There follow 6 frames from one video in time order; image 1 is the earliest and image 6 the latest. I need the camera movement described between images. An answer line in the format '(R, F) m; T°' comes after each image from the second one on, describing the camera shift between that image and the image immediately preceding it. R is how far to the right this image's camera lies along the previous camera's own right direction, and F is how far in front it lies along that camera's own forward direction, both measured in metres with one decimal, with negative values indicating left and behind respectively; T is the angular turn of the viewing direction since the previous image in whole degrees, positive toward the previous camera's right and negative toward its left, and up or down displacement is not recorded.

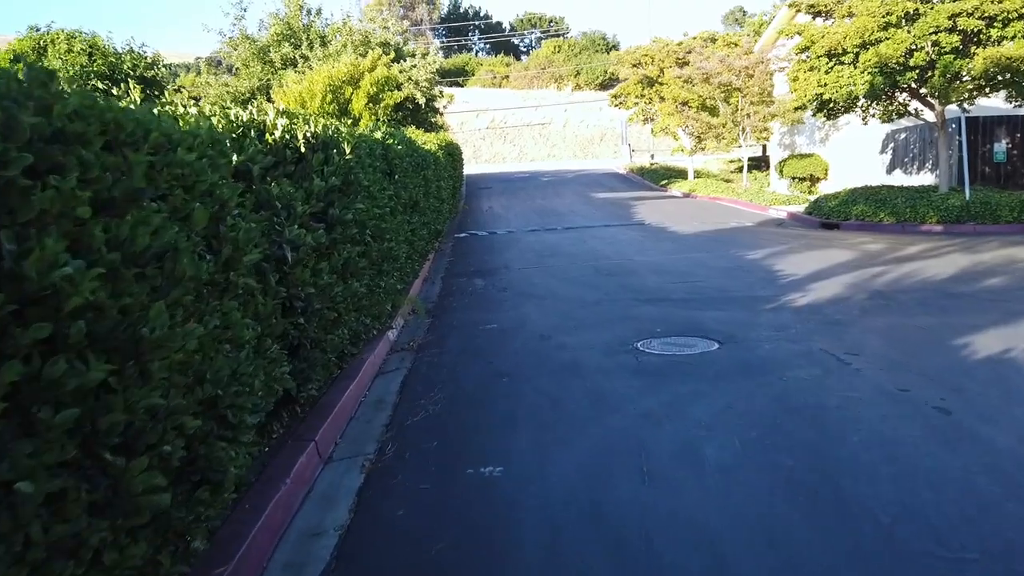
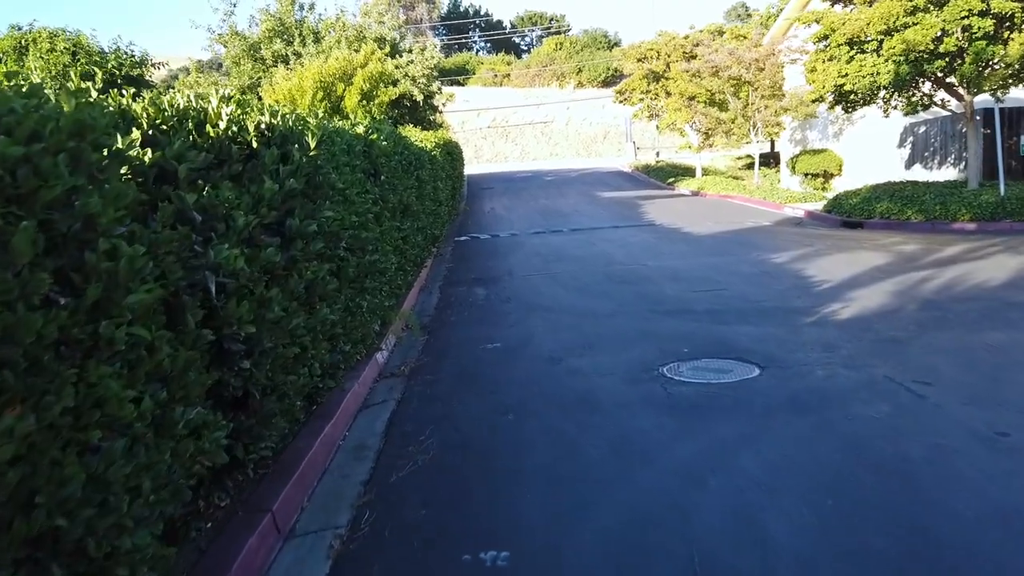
(0.0, +1.2) m; 0°
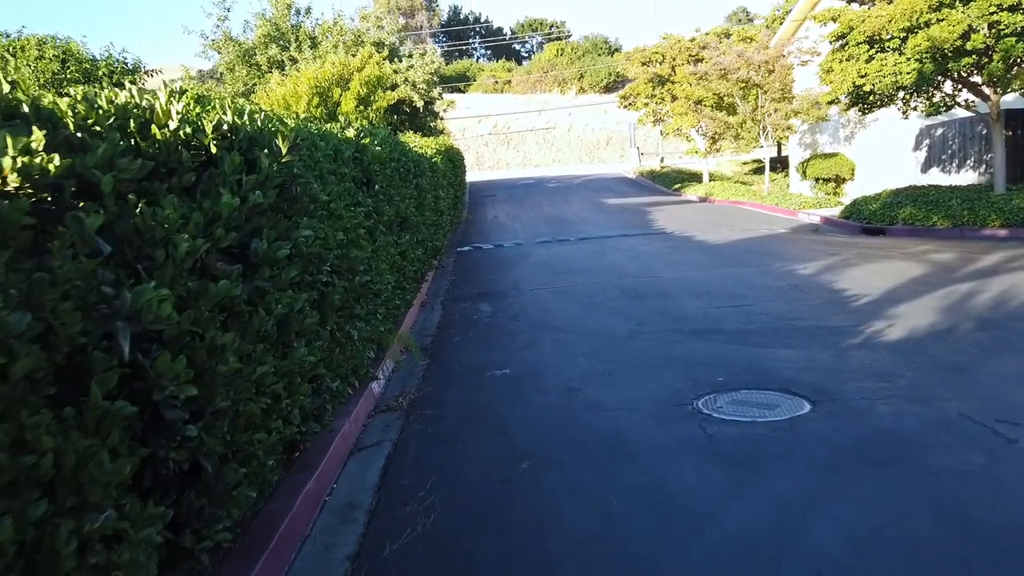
(-0.1, +0.9) m; 0°
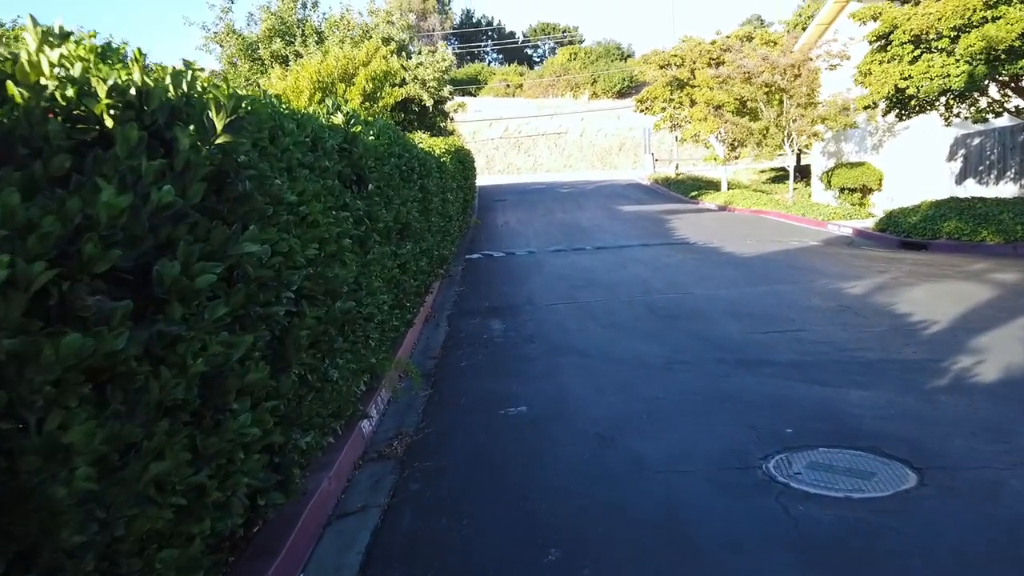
(-0.1, +1.3) m; -1°
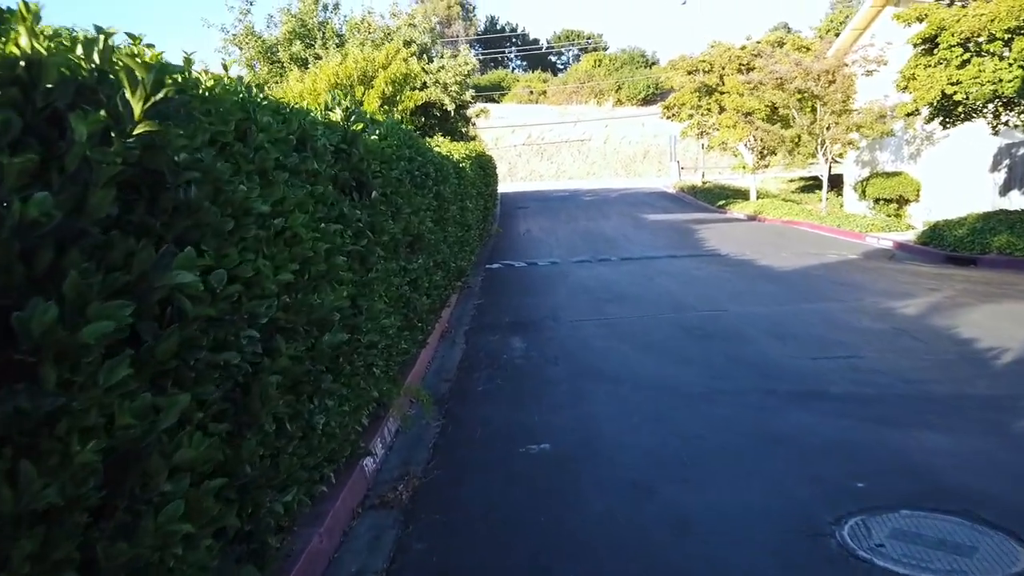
(0.0, +0.8) m; -2°
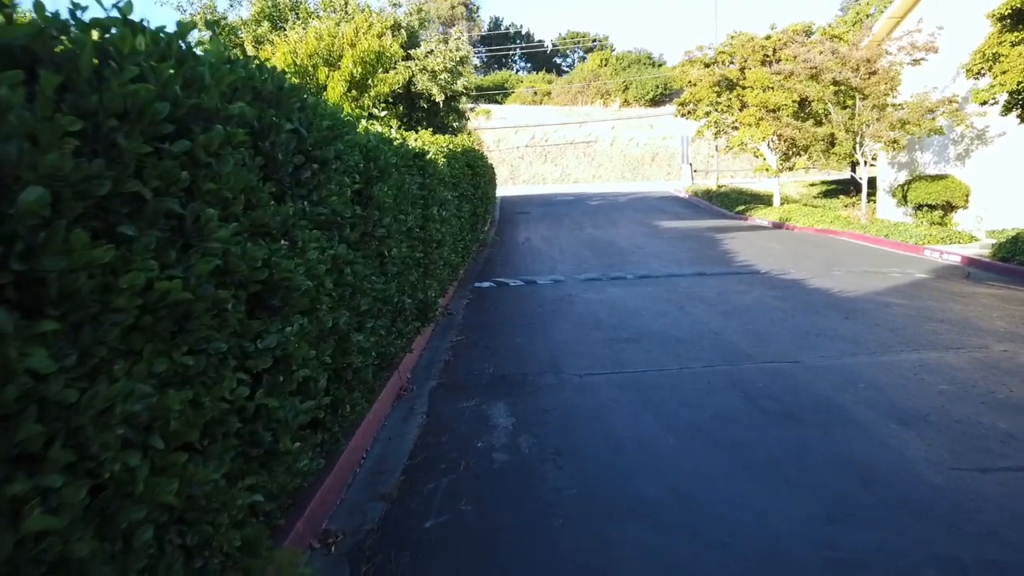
(+0.2, +3.1) m; 0°
